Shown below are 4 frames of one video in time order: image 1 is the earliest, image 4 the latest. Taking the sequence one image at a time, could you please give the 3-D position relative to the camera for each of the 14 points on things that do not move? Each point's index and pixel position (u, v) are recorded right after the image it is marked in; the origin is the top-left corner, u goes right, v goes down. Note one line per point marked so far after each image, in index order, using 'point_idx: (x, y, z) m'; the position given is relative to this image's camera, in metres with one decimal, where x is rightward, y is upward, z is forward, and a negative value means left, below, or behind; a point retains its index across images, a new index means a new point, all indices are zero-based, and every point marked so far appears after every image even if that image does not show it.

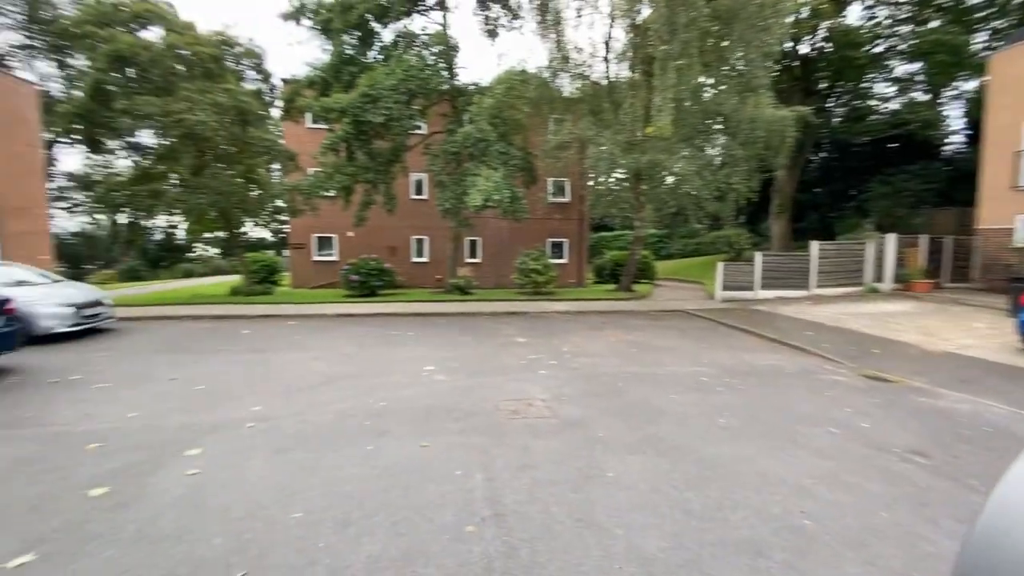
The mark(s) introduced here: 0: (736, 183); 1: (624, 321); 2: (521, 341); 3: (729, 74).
0: (+7.4, +3.5, +14.6) m
1: (+3.2, -1.0, +12.7) m
2: (+0.2, -1.2, +10.1) m
3: (+6.9, +6.8, +14.1) m
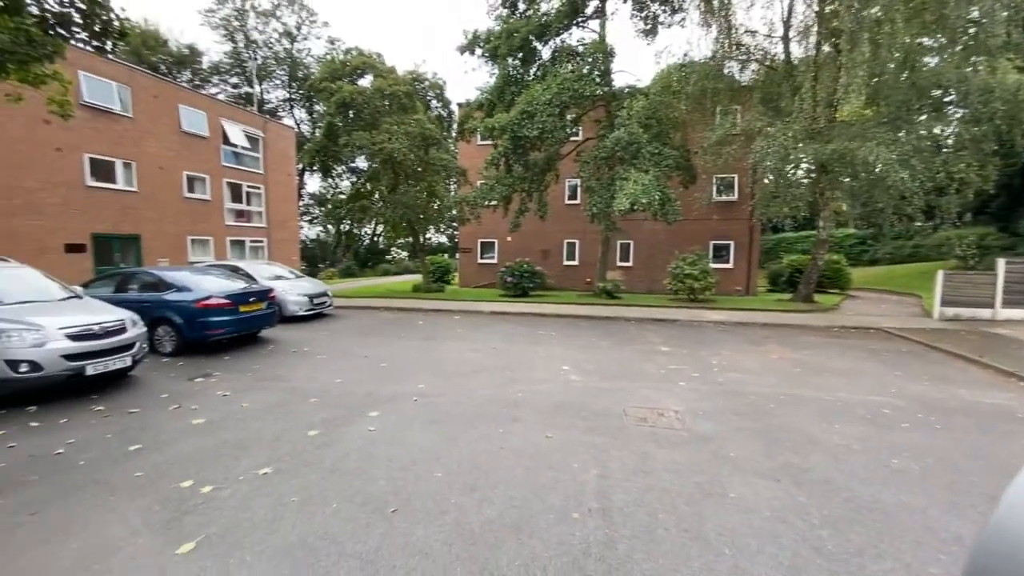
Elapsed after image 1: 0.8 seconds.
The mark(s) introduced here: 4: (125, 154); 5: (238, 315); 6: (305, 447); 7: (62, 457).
0: (+11.9, +3.1, +11.5) m
1: (+7.1, -1.2, +11.1) m
2: (+3.4, -1.4, +9.8) m
3: (+11.4, +6.4, +11.2) m
4: (-16.8, +5.8, +19.0) m
5: (-5.8, -0.6, +9.3) m
6: (-2.2, -1.7, +4.8) m
7: (-4.7, -1.8, +4.6) m
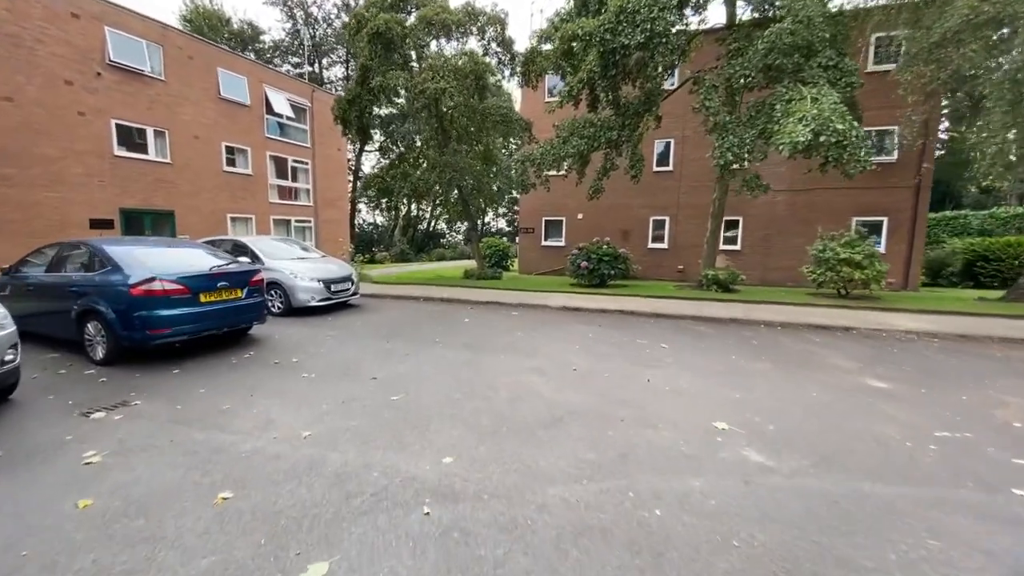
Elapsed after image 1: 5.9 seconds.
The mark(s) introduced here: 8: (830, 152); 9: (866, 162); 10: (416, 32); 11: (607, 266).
0: (+13.4, +3.1, +6.0) m
1: (+8.5, -1.1, +6.4) m
2: (+4.7, -1.2, +5.6) m
3: (+12.9, +6.4, +5.7) m
4: (-14.0, +6.6, +17.3) m
5: (-4.5, -0.3, +6.3) m
6: (-1.6, -1.6, +1.4) m
7: (-4.1, -1.6, +1.5) m
8: (+6.2, +2.7, +8.7) m
9: (+6.8, +2.4, +8.6) m
10: (-2.9, +7.7, +13.3) m
11: (+3.0, +0.7, +13.5) m
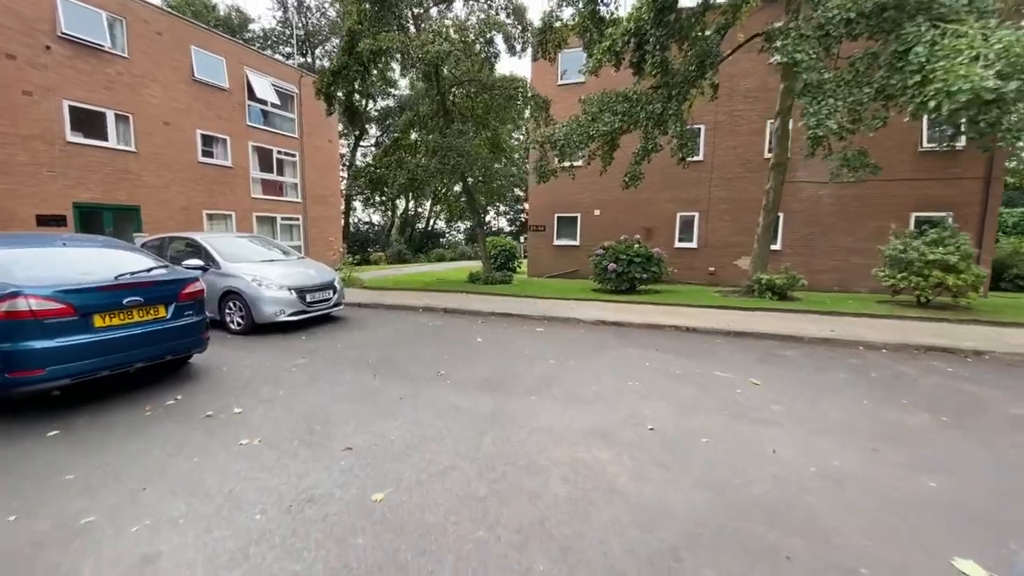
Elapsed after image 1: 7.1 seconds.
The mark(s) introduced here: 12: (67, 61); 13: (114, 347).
0: (+13.8, +2.9, +4.1) m
1: (+8.9, -1.3, +4.5) m
2: (+5.1, -1.4, +3.6) m
3: (+13.3, +6.3, +3.8) m
4: (-13.7, +6.4, +15.2) m
5: (-4.1, -0.5, +4.3) m
6: (-1.2, -1.8, -0.6) m
7: (-3.6, -1.8, -0.5) m
8: (+6.6, +2.5, +6.7) m
9: (+7.2, +2.2, +6.7) m
10: (-2.5, +7.5, +11.3) m
11: (+3.3, +0.5, +11.6) m
12: (-14.2, +7.2, +14.0) m
13: (-4.0, -0.6, +4.4) m
